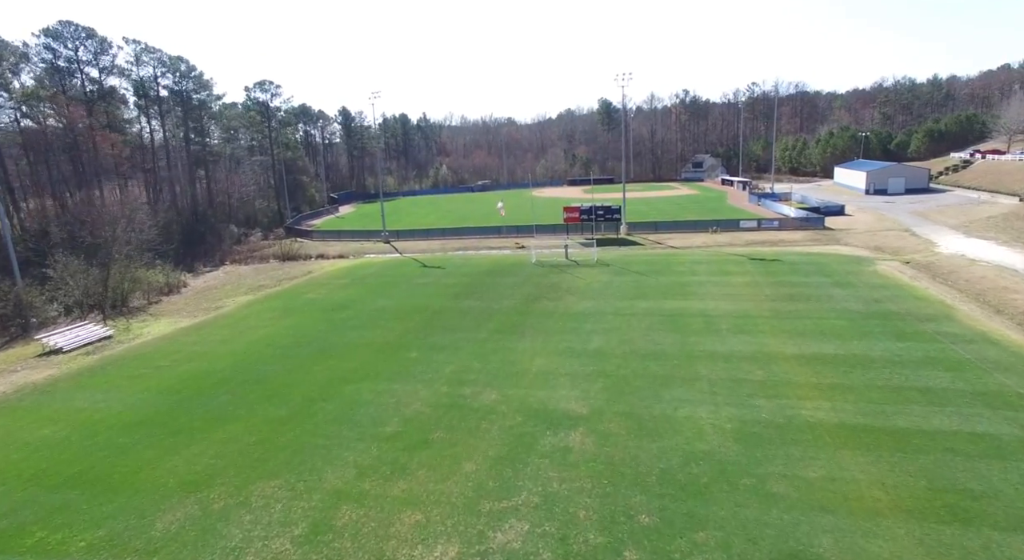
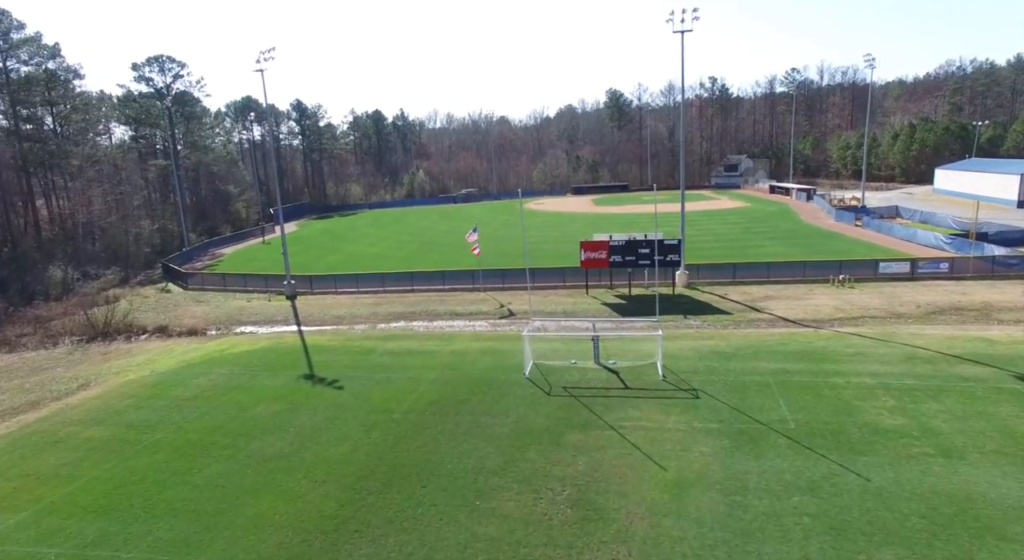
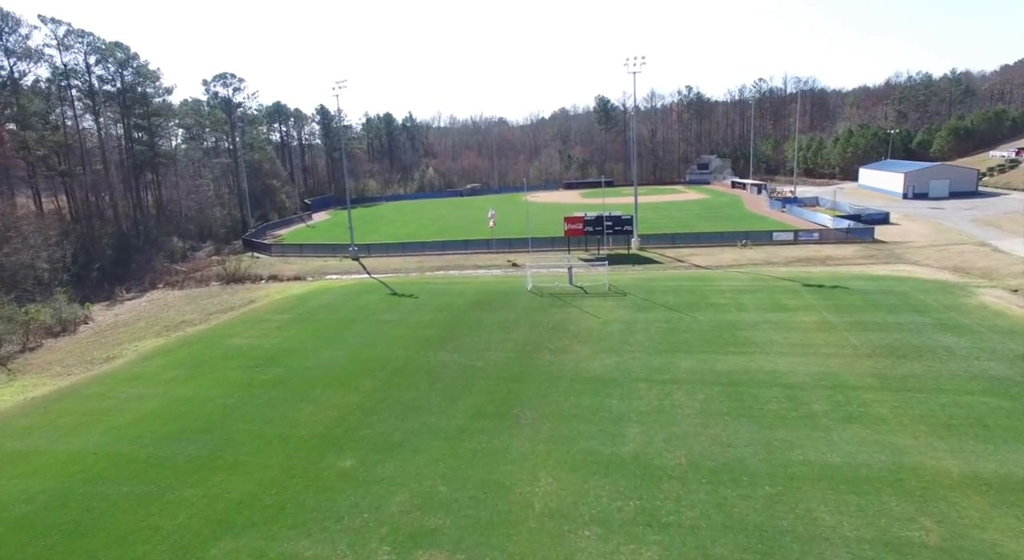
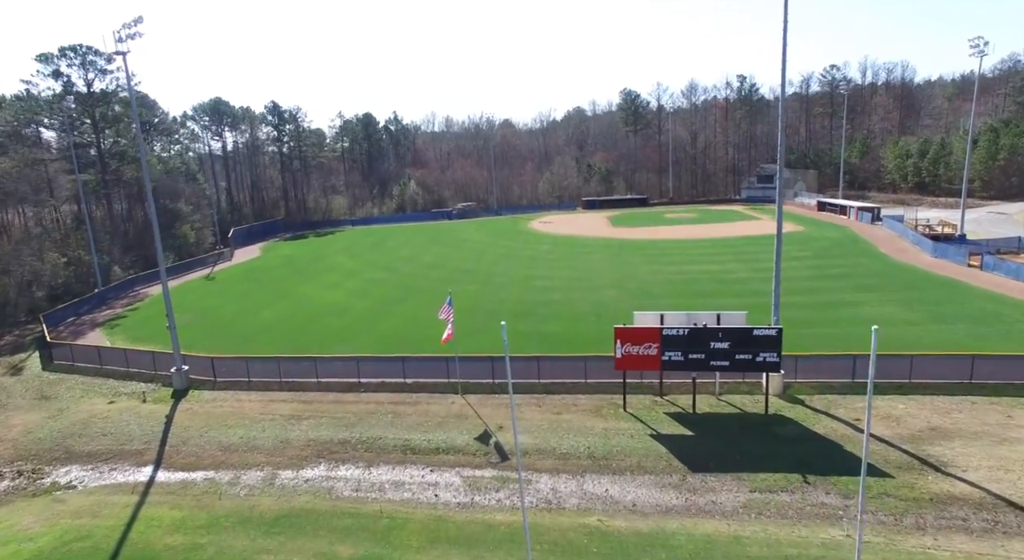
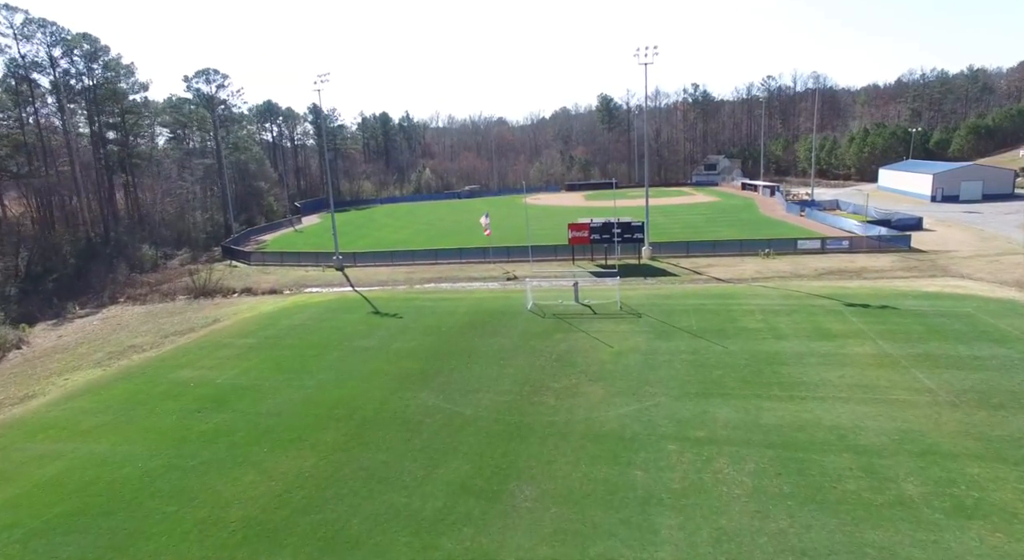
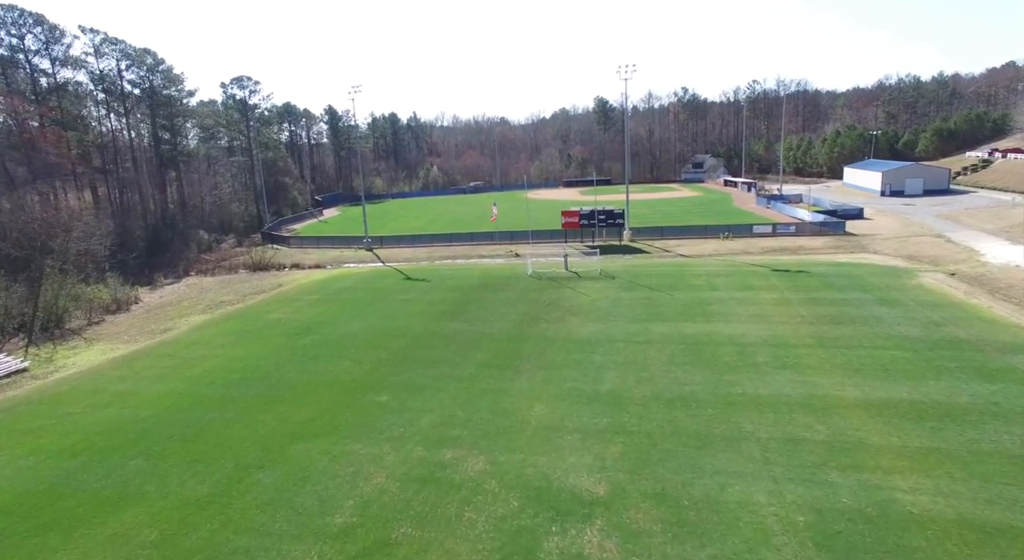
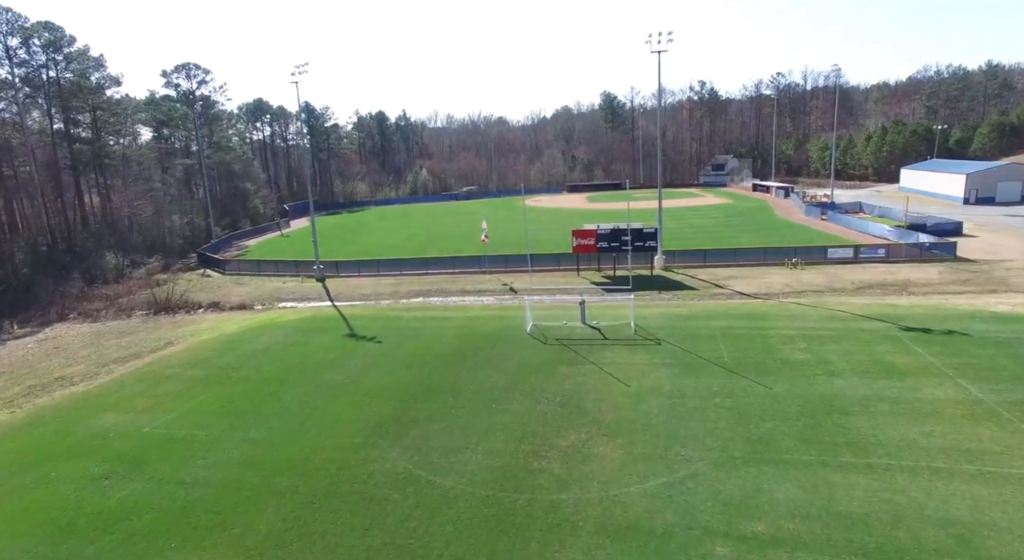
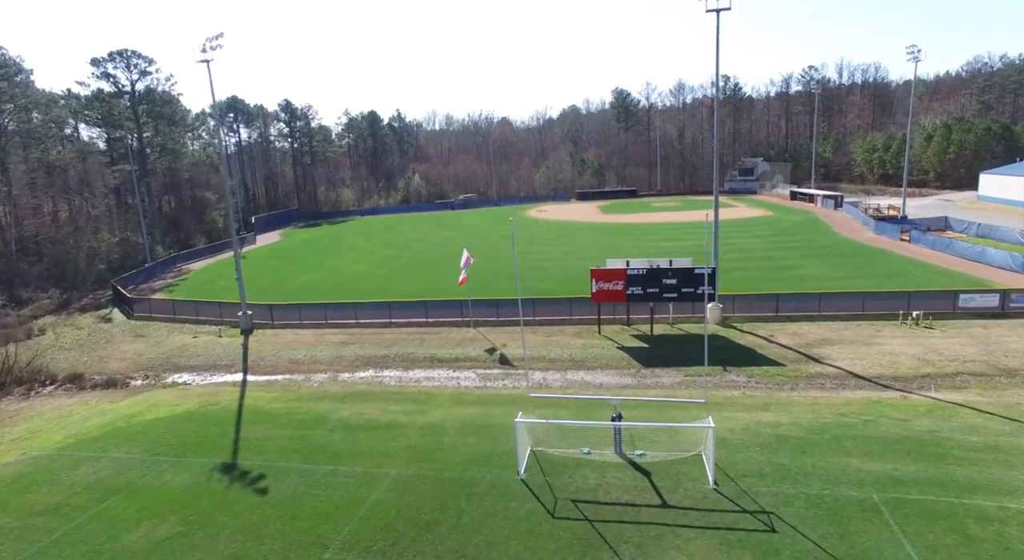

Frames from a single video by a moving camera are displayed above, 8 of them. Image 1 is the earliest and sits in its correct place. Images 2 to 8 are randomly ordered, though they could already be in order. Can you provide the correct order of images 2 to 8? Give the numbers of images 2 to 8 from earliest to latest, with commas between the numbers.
6, 3, 5, 7, 2, 8, 4
